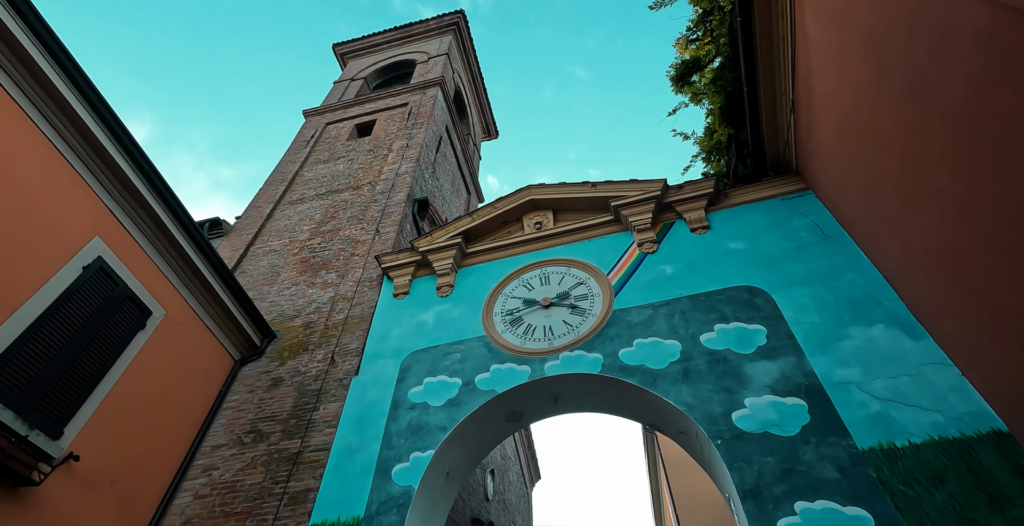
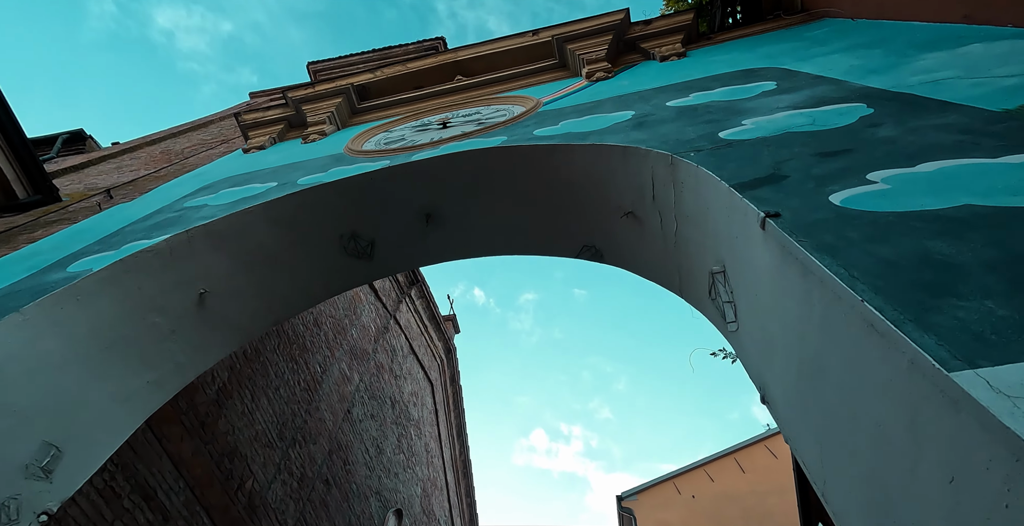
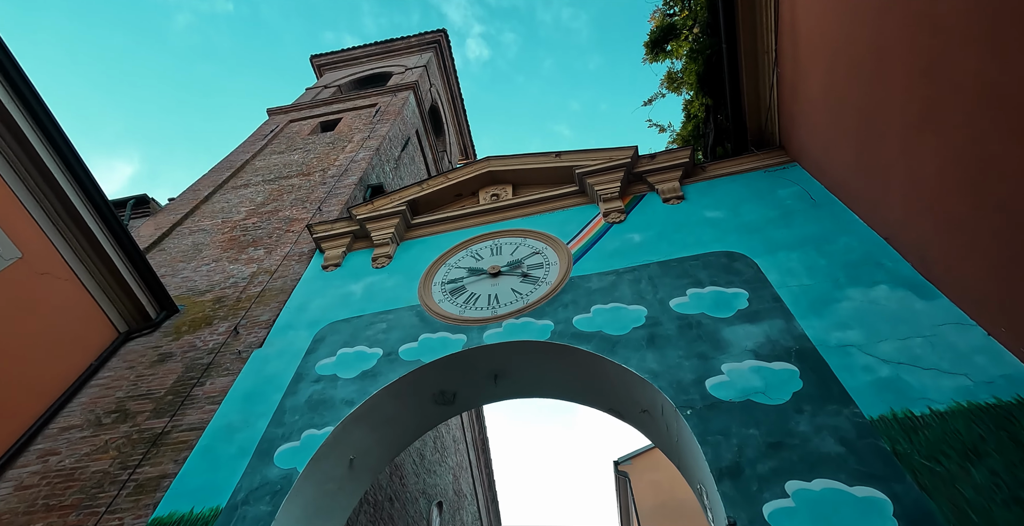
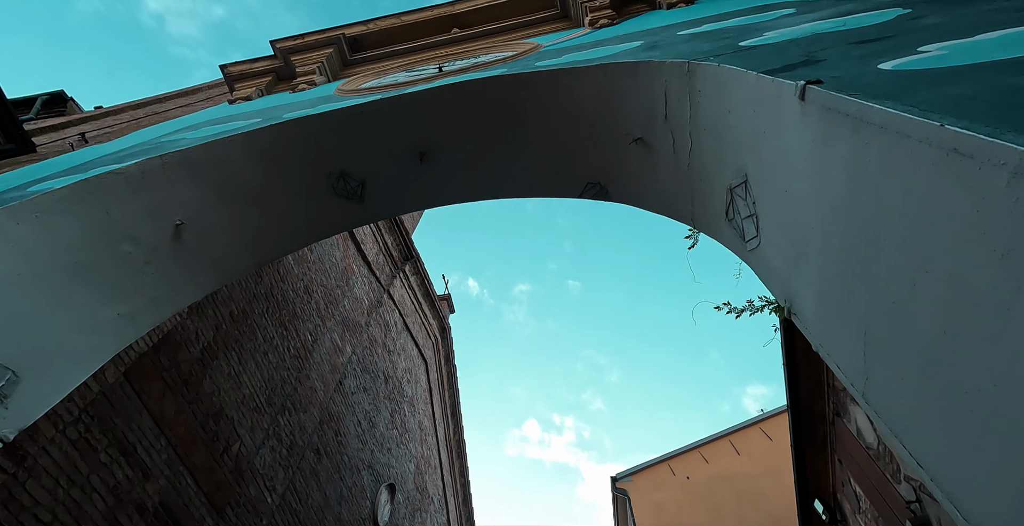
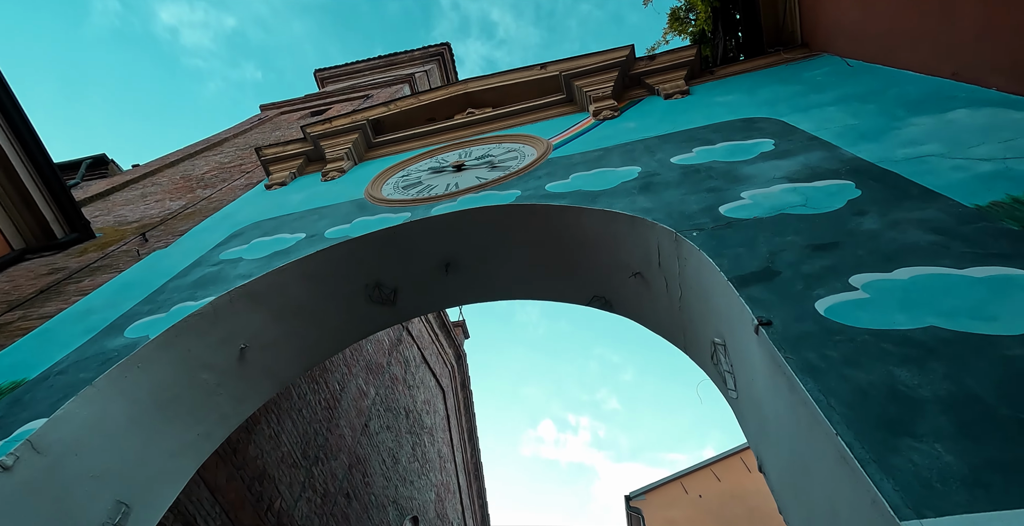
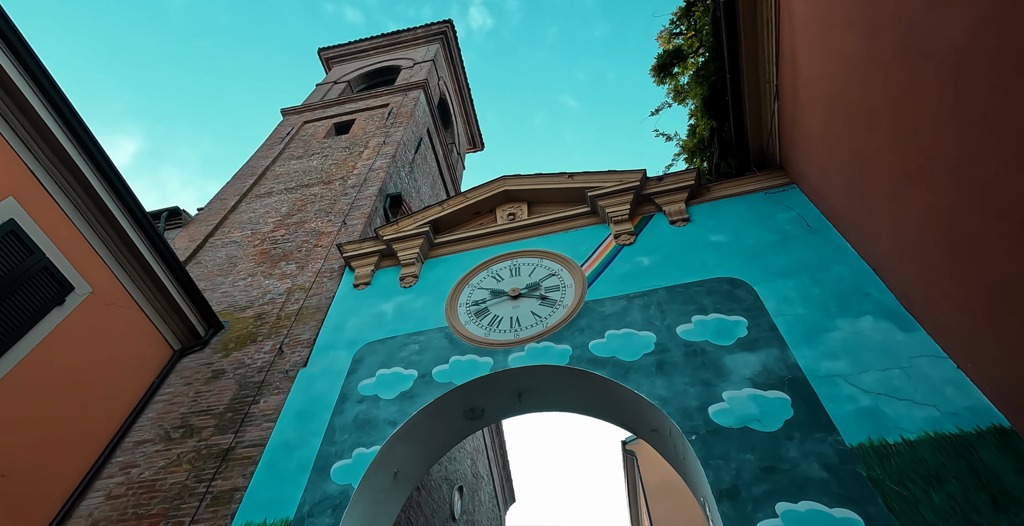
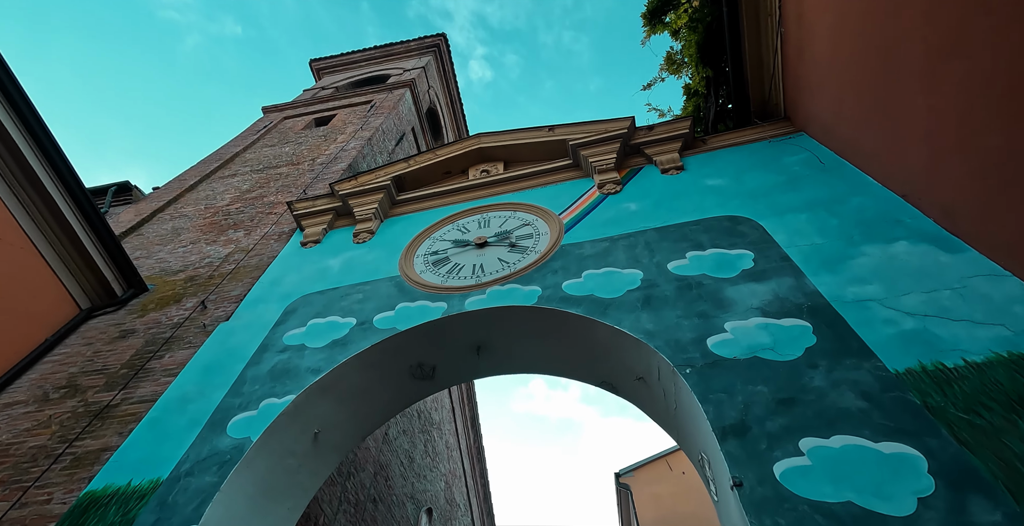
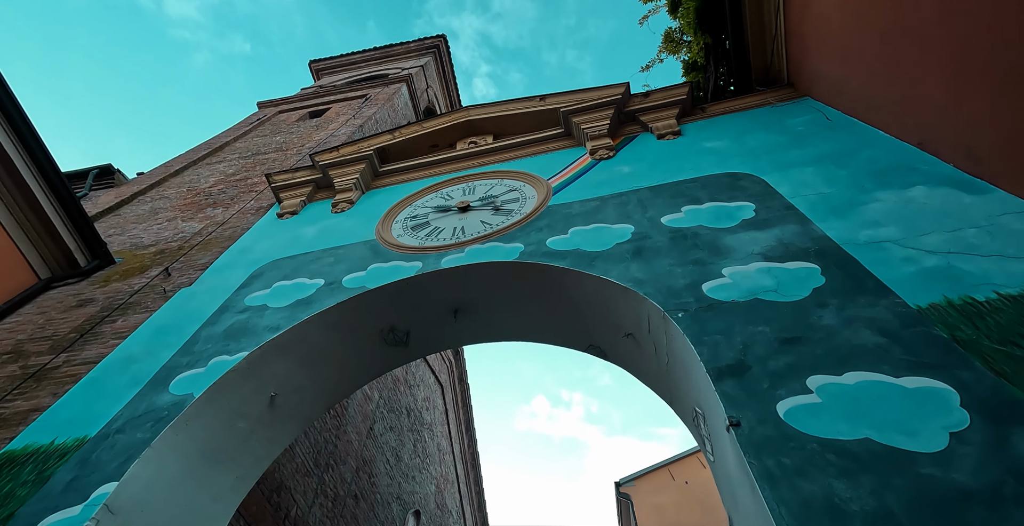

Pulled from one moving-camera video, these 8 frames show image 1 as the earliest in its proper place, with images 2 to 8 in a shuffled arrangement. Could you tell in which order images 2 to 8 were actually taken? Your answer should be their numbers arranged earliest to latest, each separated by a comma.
6, 3, 7, 8, 5, 2, 4
